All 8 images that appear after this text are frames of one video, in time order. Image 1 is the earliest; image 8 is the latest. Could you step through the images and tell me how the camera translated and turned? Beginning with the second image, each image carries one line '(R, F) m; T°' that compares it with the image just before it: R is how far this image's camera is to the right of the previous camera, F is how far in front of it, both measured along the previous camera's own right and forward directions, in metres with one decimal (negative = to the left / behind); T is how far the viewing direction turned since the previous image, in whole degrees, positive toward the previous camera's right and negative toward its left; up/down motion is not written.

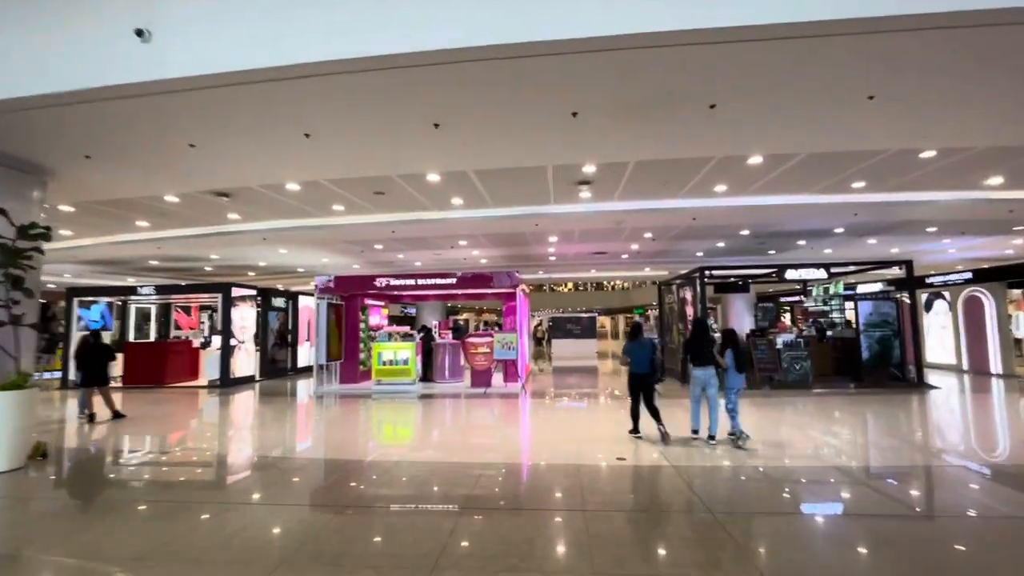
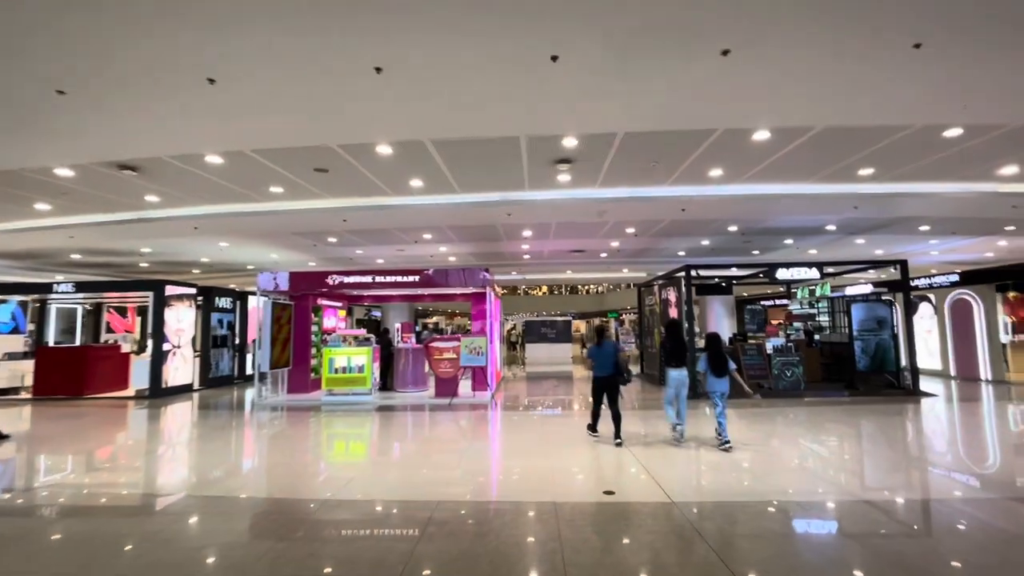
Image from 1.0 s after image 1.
(+0.1, +1.0) m; +3°
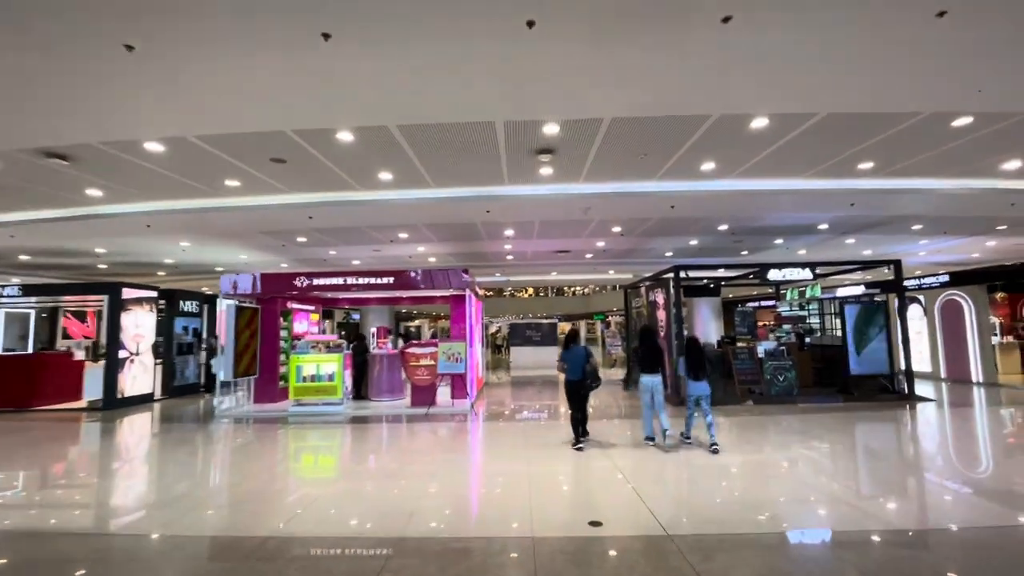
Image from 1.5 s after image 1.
(+0.1, +0.5) m; +2°
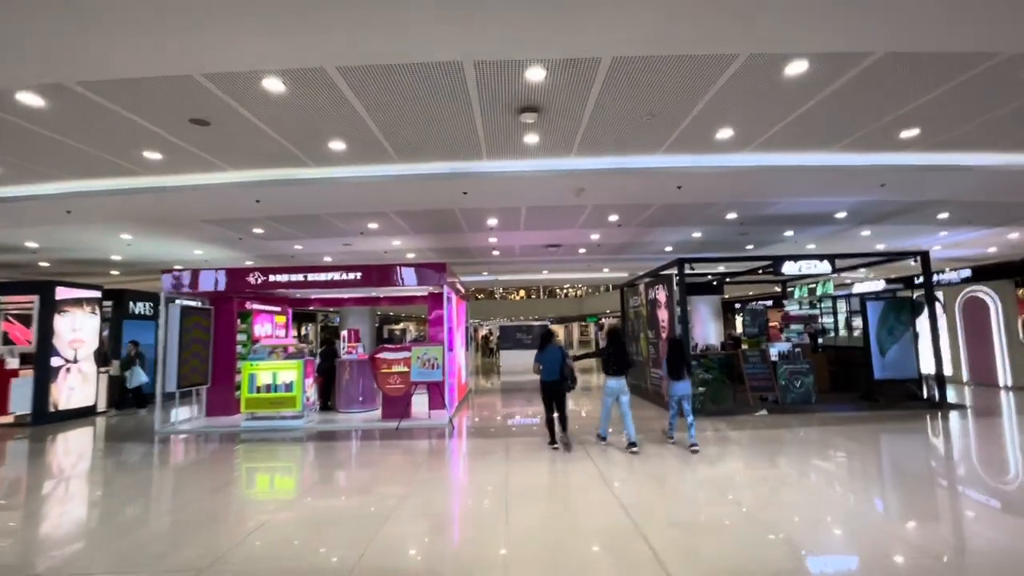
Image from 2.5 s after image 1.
(+0.1, +1.0) m; +1°
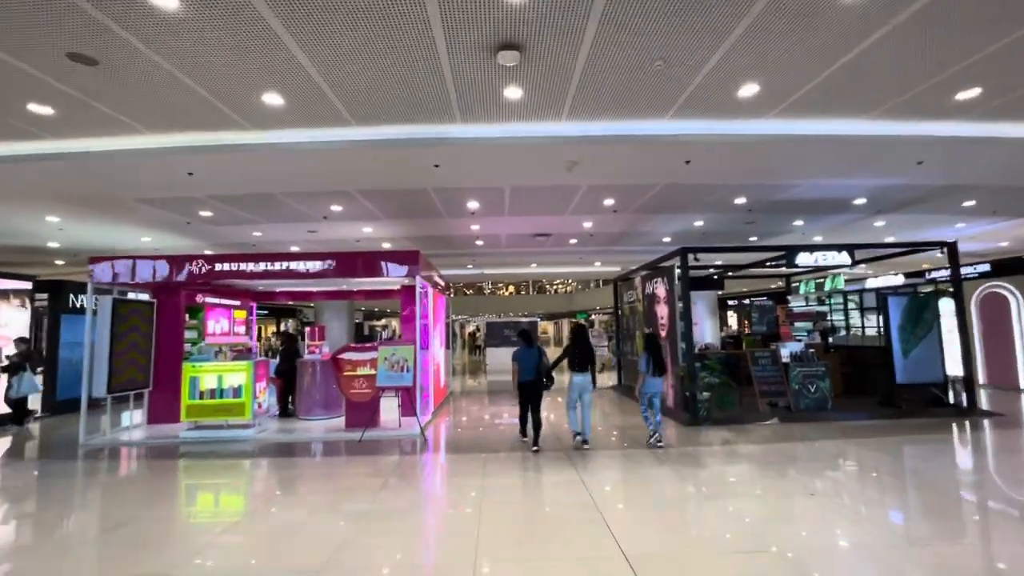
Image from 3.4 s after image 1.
(+0.1, +0.9) m; +1°
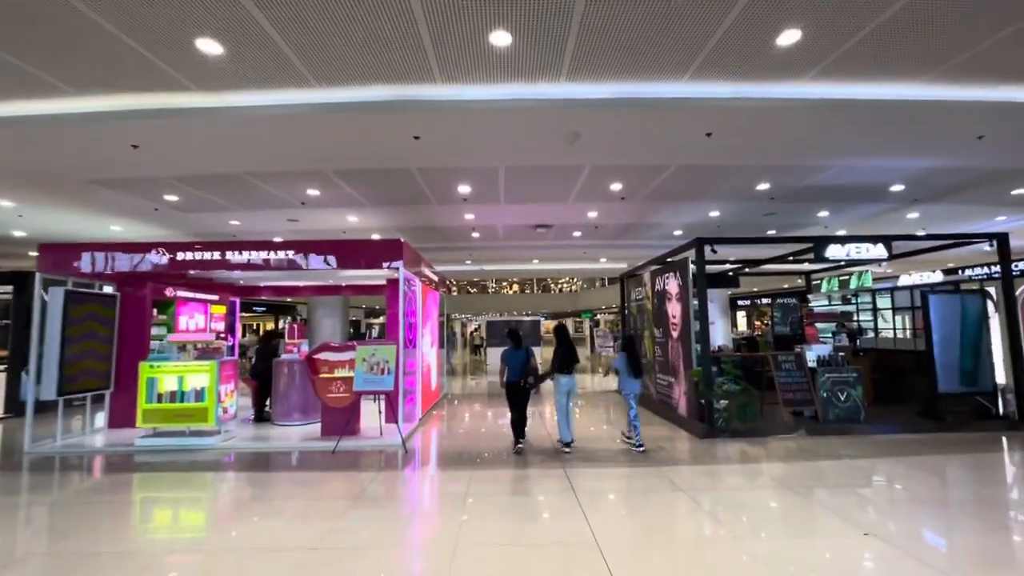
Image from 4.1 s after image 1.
(+0.1, +0.7) m; -1°
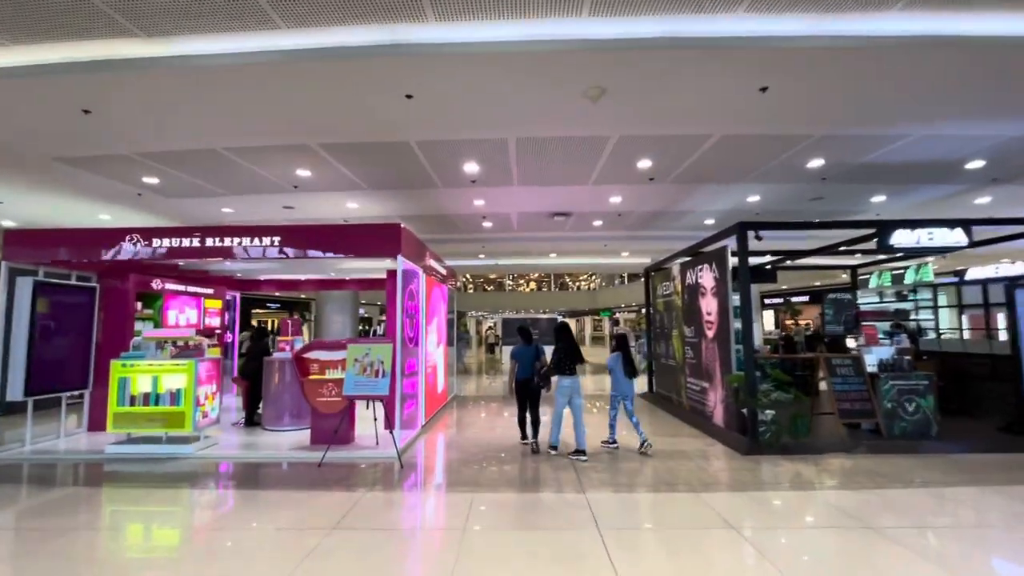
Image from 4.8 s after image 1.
(+0.1, +0.8) m; -2°
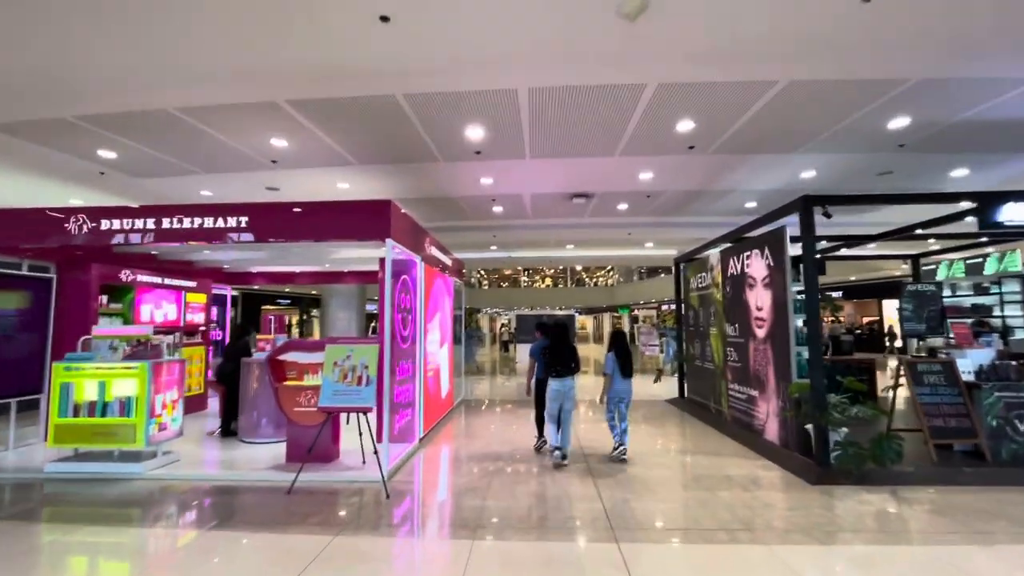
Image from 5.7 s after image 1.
(0.0, +1.0) m; -2°
